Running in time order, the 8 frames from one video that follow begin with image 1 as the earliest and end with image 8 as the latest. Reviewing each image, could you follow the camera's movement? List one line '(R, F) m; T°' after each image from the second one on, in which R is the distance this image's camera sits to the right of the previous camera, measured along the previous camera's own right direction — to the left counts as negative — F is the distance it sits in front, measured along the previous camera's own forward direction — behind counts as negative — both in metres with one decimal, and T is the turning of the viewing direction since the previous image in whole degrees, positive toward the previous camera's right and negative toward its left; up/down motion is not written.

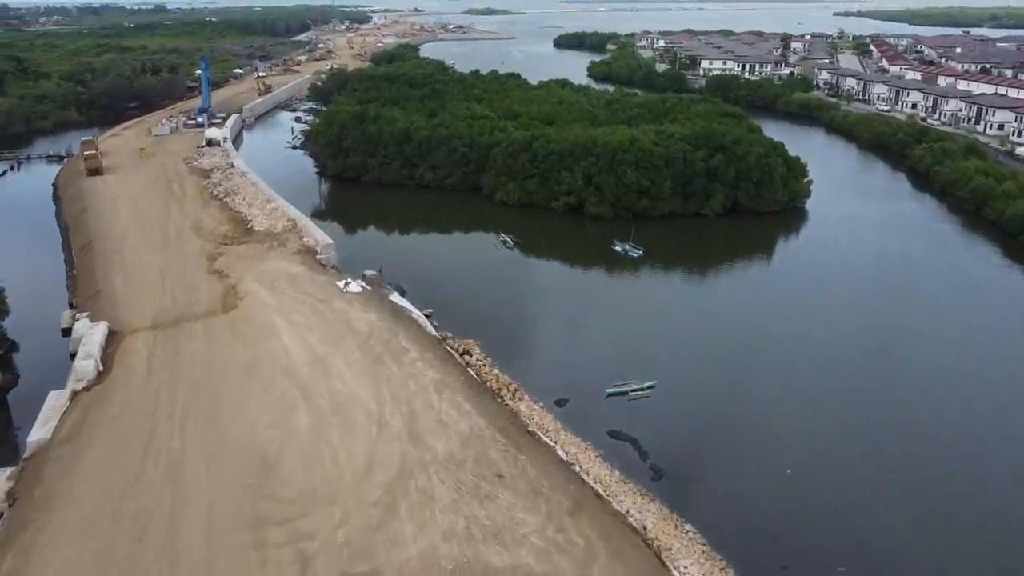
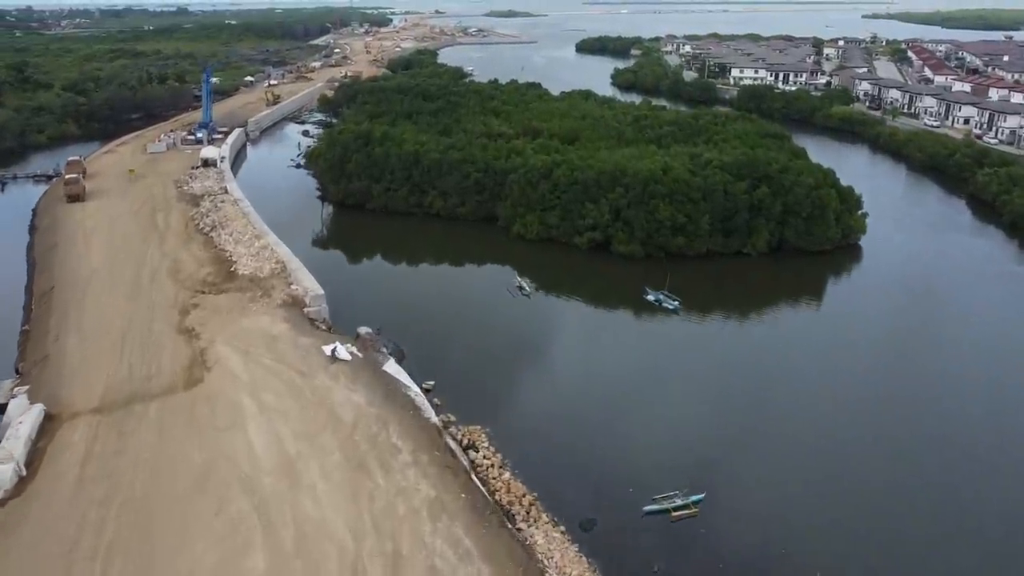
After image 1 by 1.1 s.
(0.0, +2.0) m; -1°
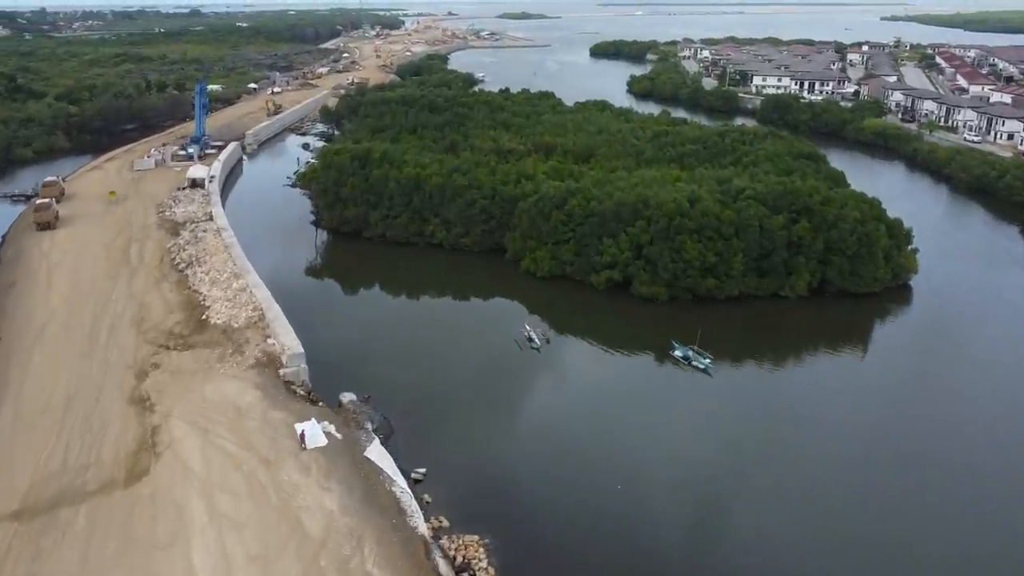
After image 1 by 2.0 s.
(+0.1, +1.8) m; -1°
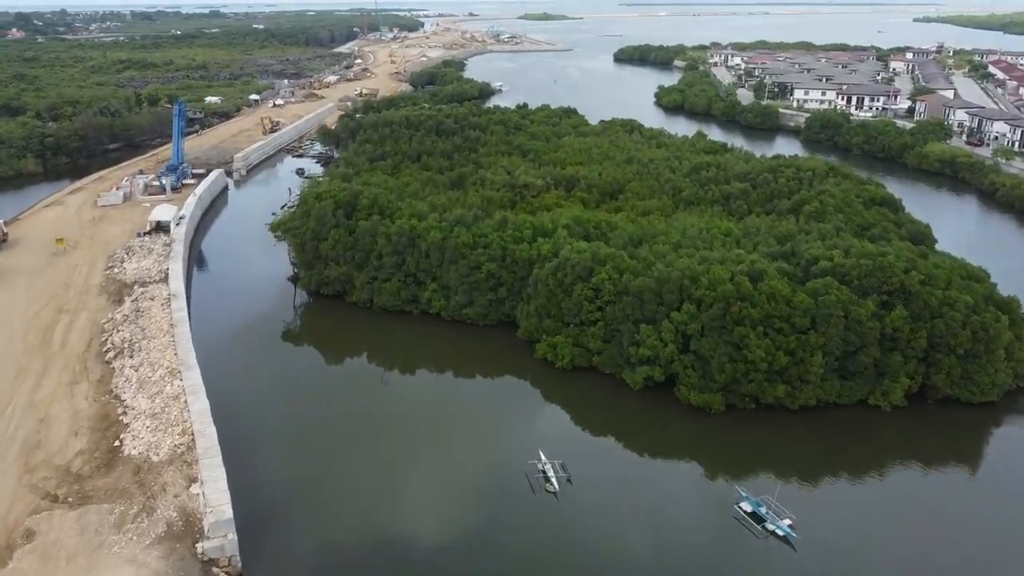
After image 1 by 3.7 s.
(+0.1, +3.2) m; -1°
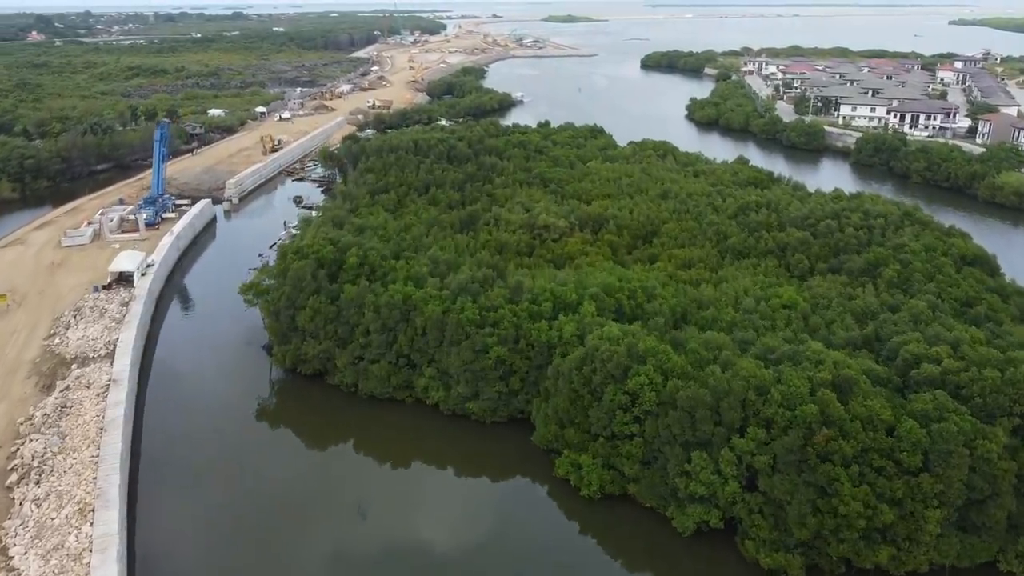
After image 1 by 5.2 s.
(+0.1, +2.8) m; -2°
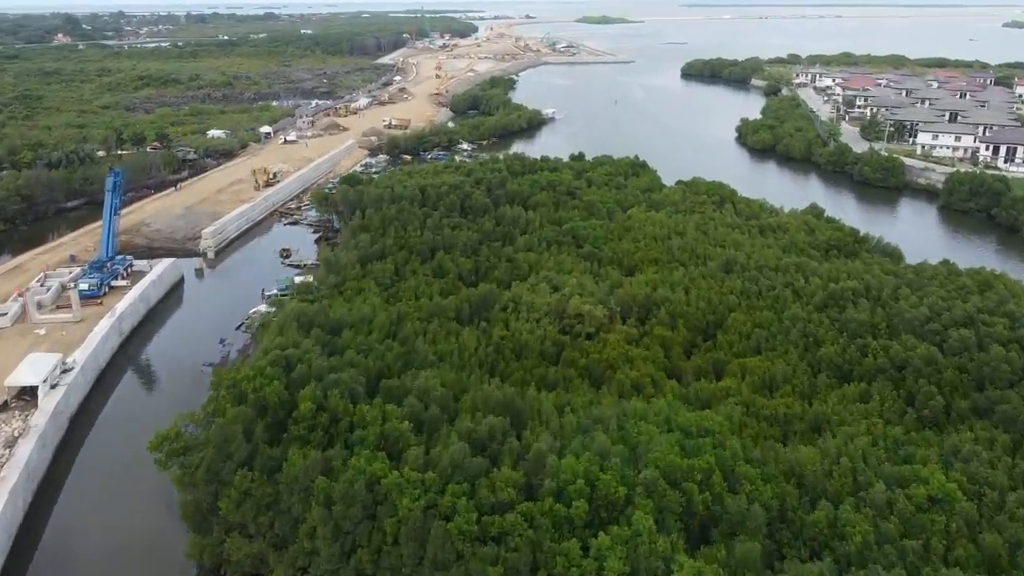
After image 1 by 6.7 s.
(+0.1, +4.1) m; -2°
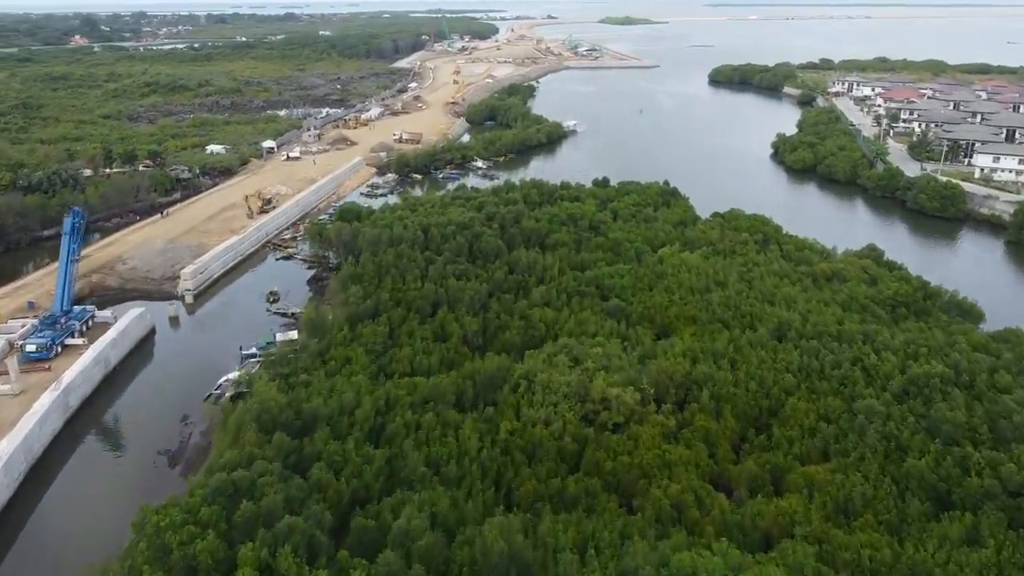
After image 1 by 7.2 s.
(+0.1, +2.5) m; -1°
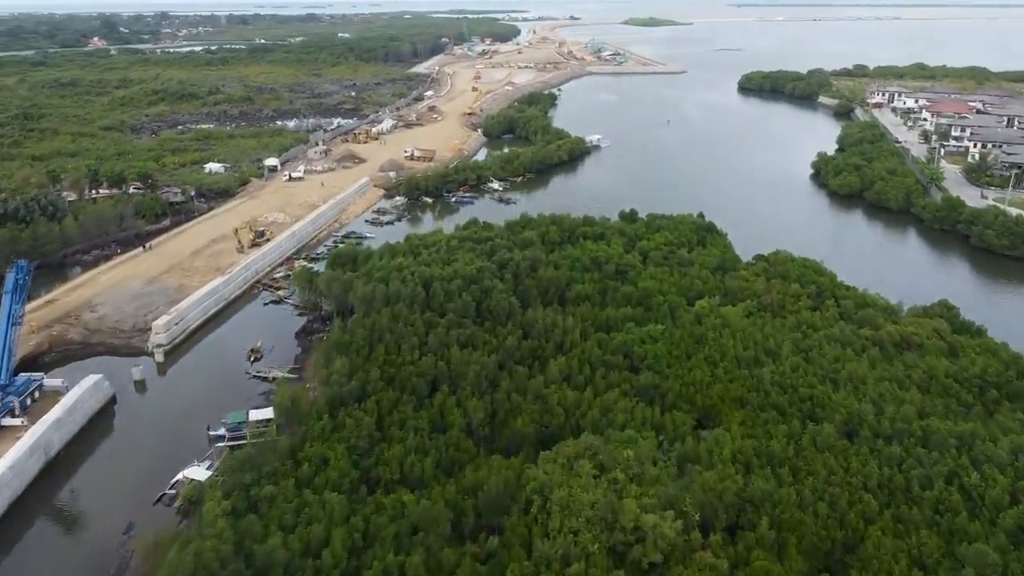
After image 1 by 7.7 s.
(+0.1, +2.4) m; -1°
